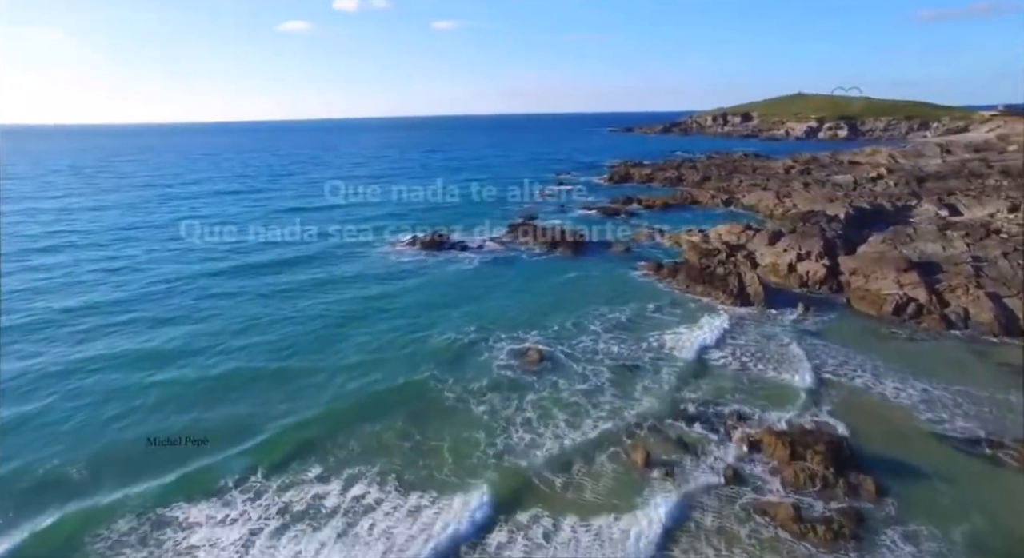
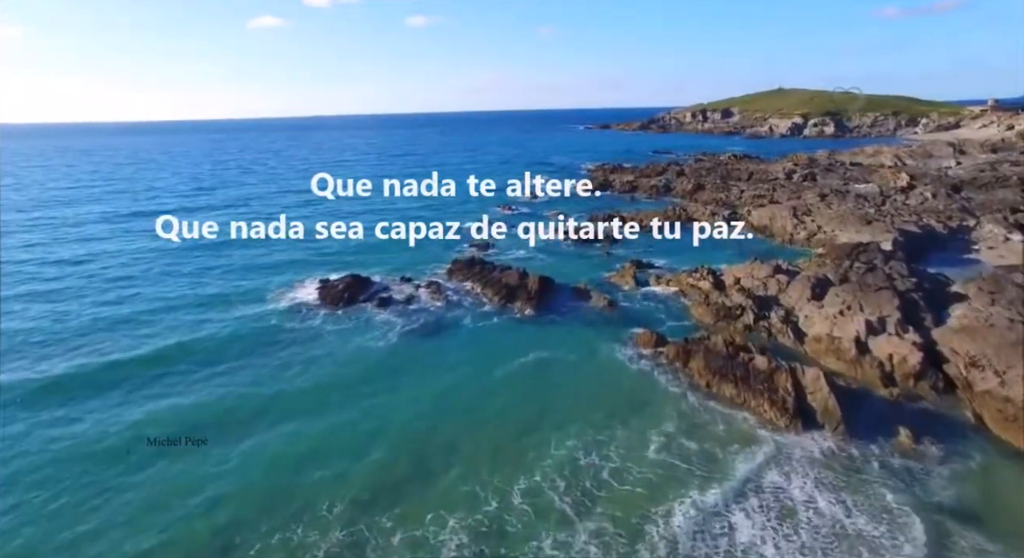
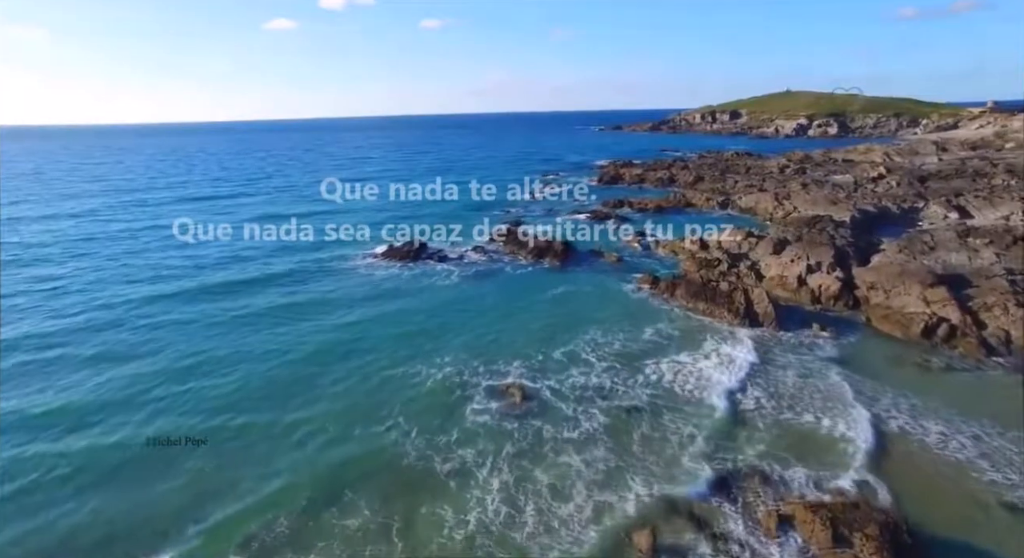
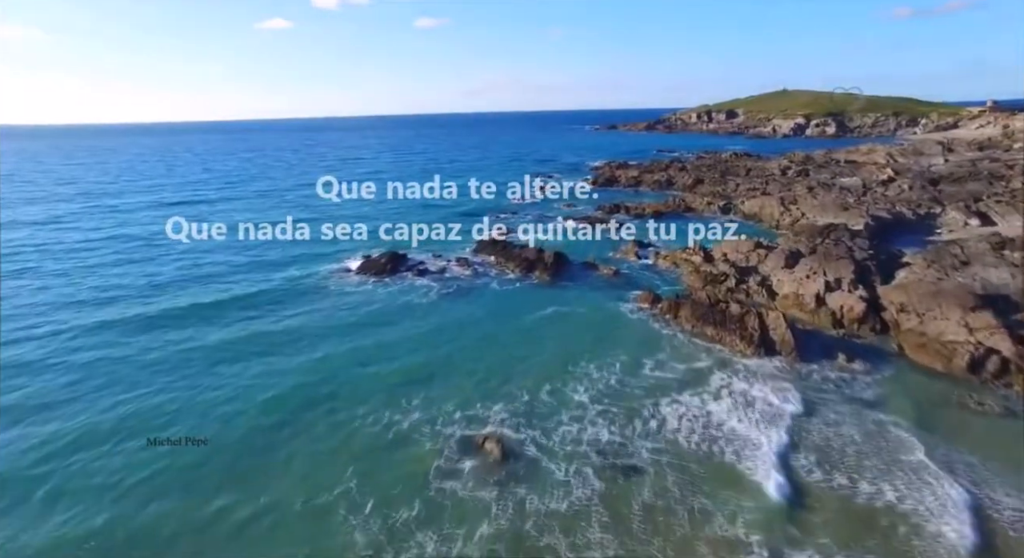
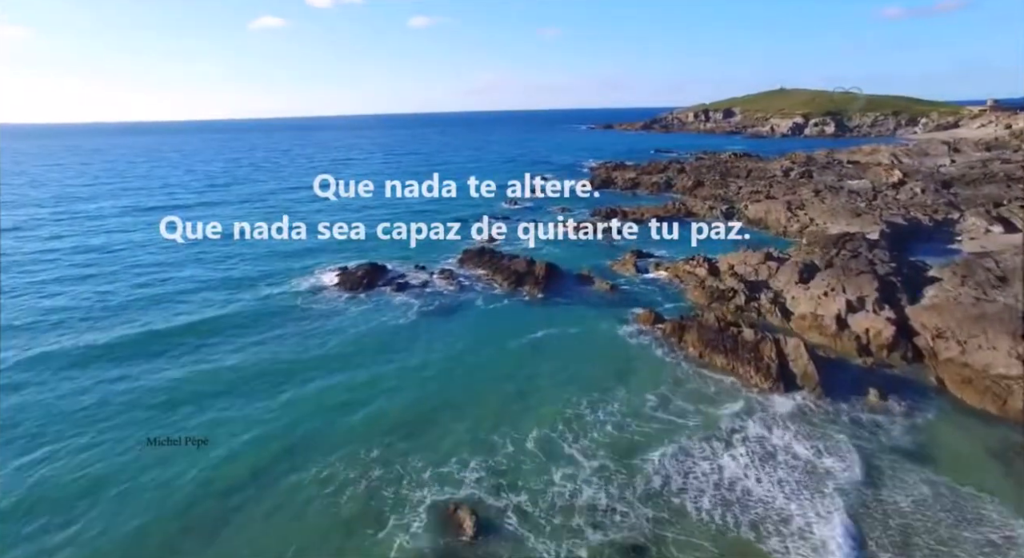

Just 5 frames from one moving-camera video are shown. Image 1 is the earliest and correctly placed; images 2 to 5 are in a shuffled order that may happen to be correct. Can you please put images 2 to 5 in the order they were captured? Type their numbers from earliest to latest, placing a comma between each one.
3, 4, 5, 2
